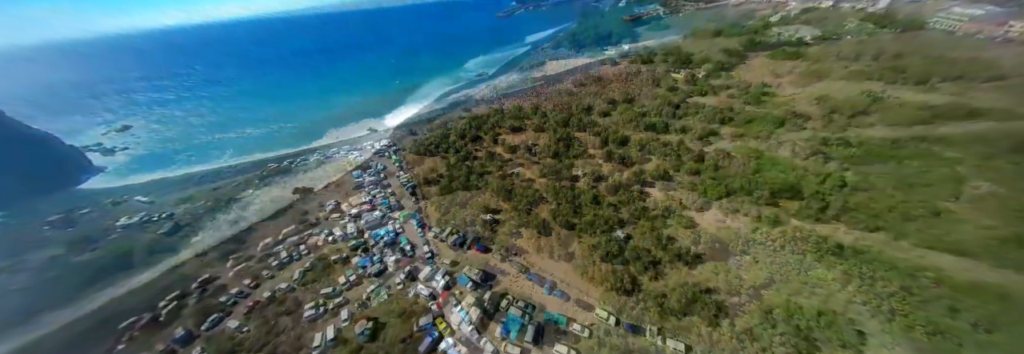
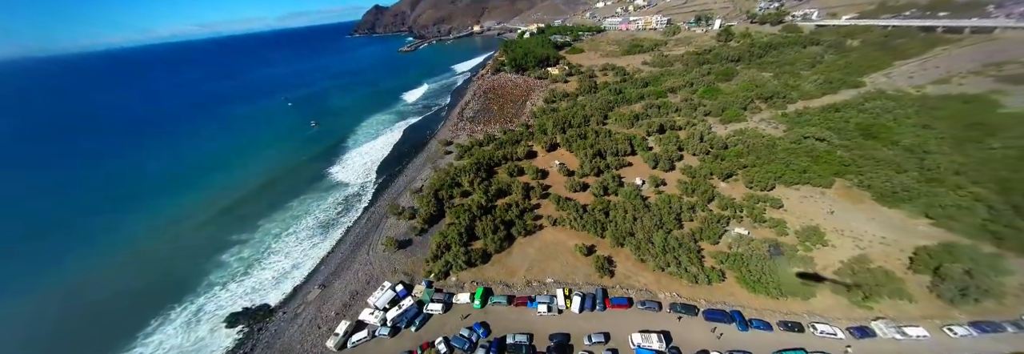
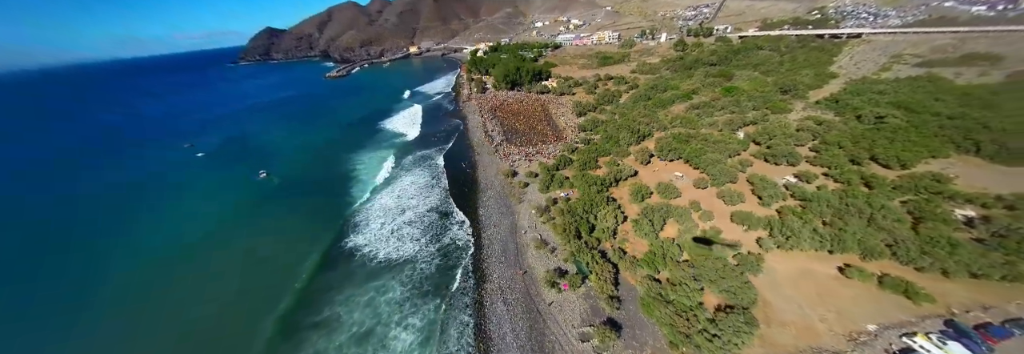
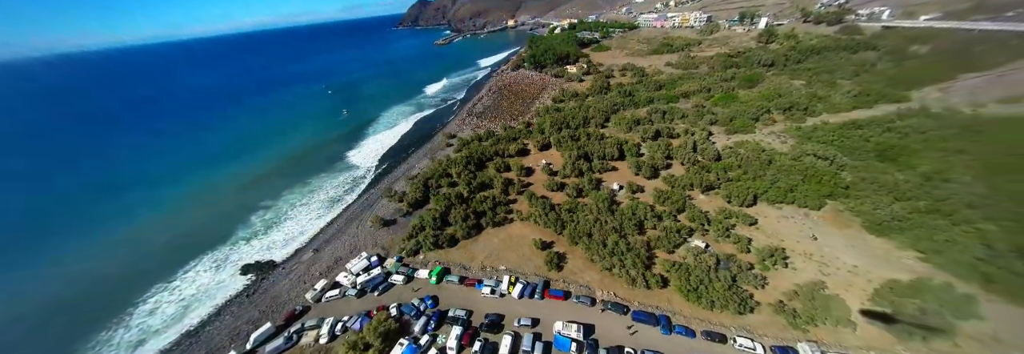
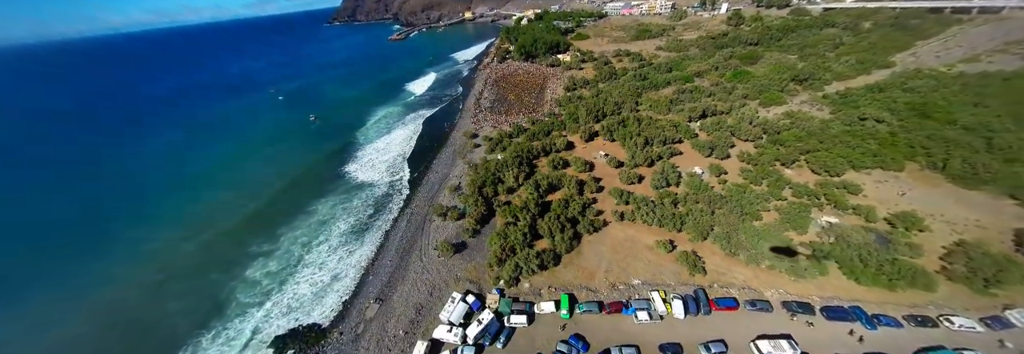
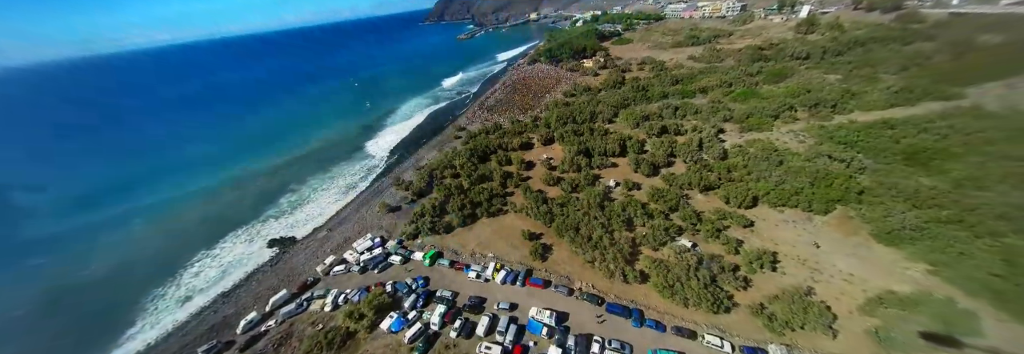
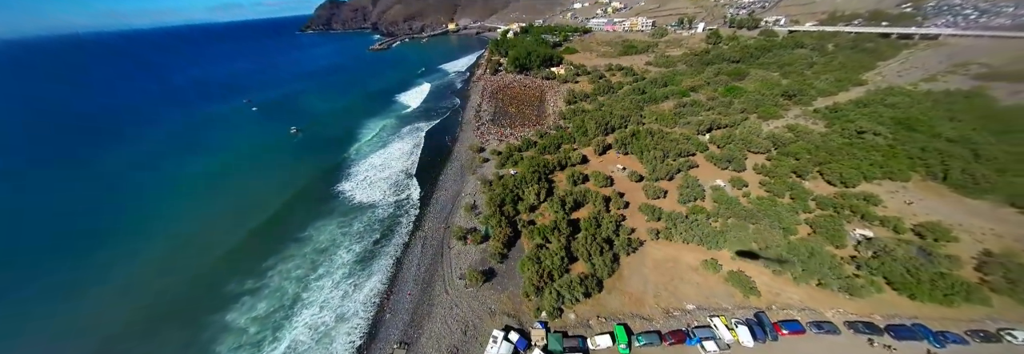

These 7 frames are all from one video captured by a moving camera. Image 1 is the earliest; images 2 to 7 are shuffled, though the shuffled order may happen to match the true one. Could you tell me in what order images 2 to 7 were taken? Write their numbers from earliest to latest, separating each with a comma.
6, 4, 2, 5, 7, 3
